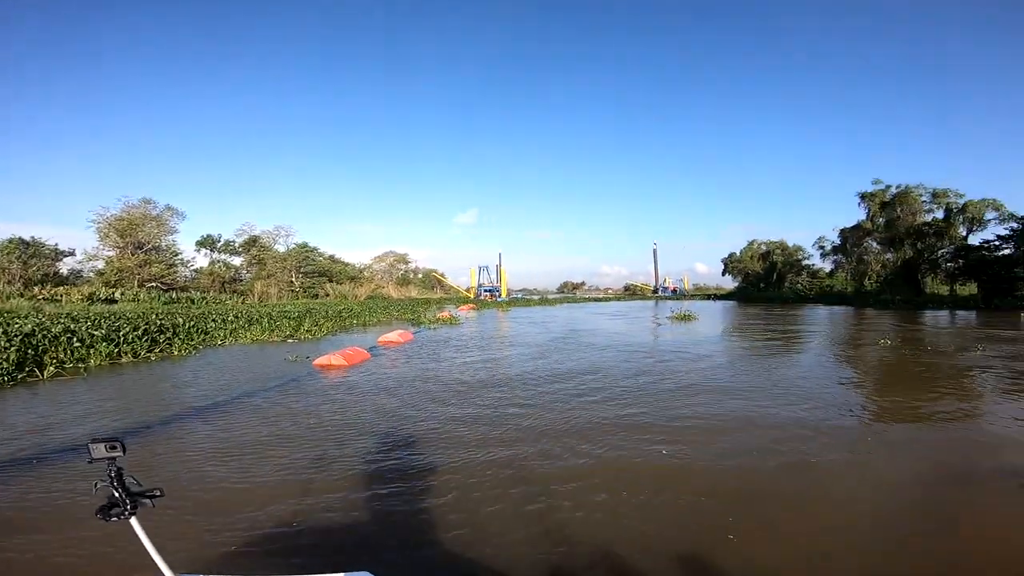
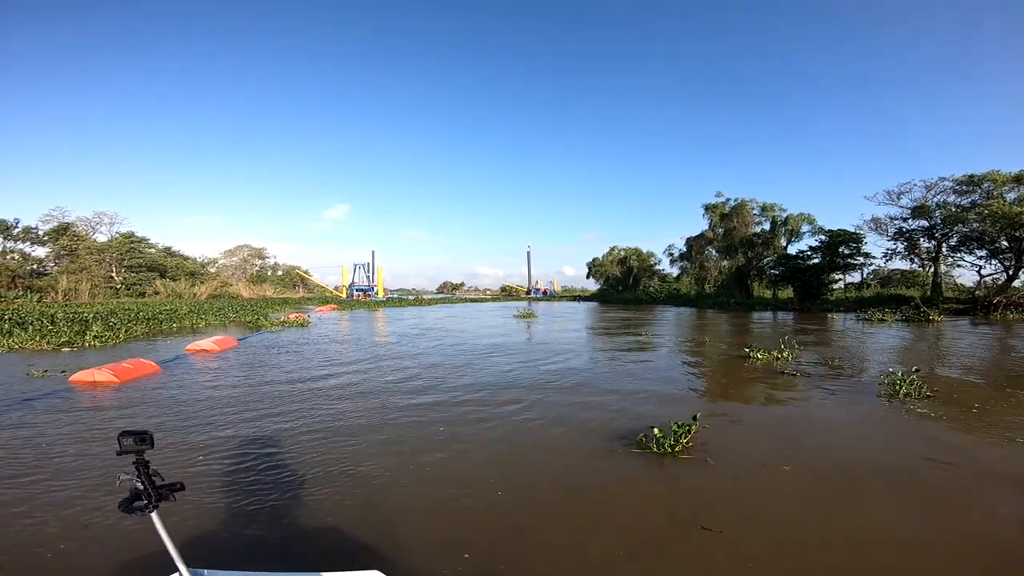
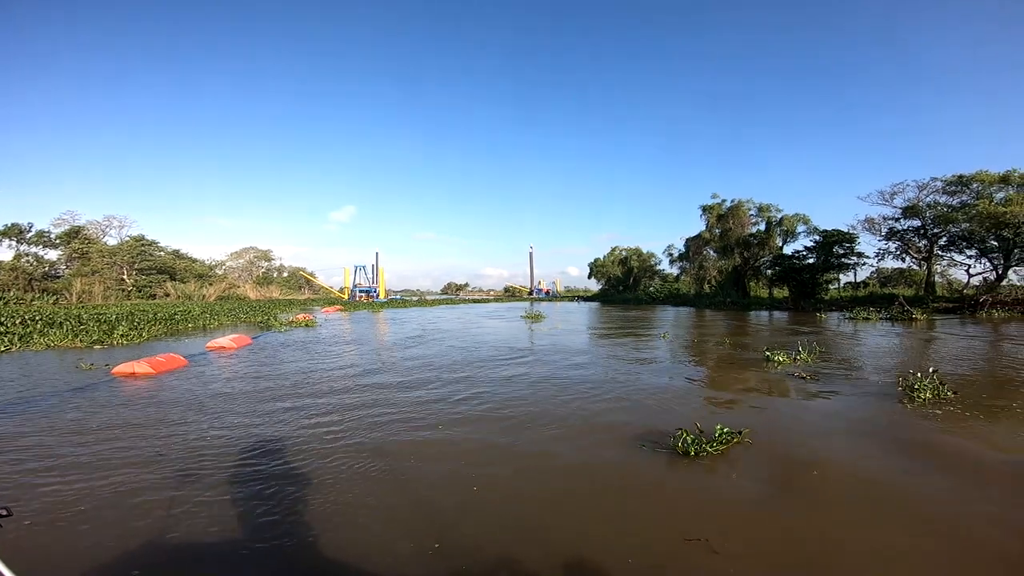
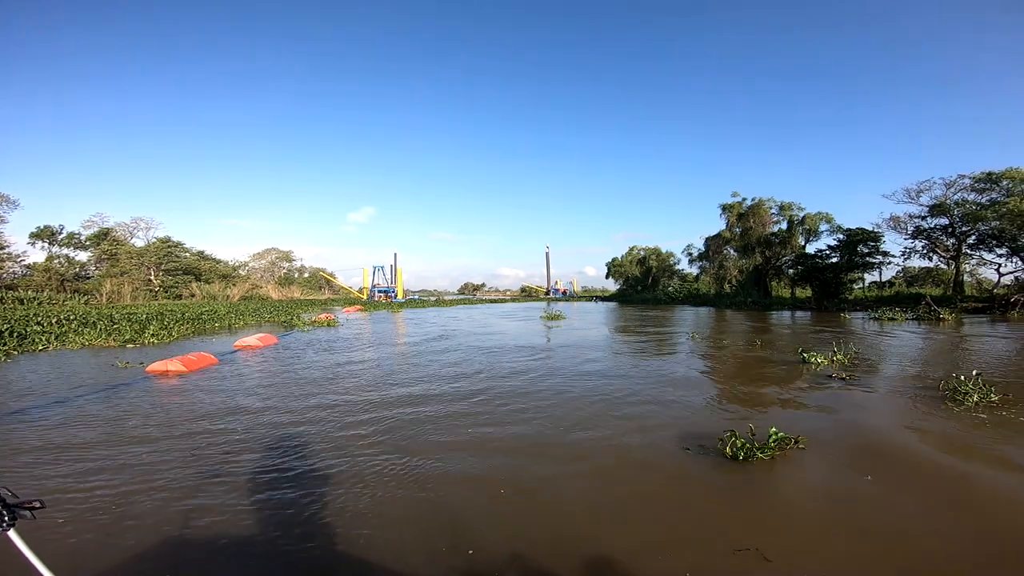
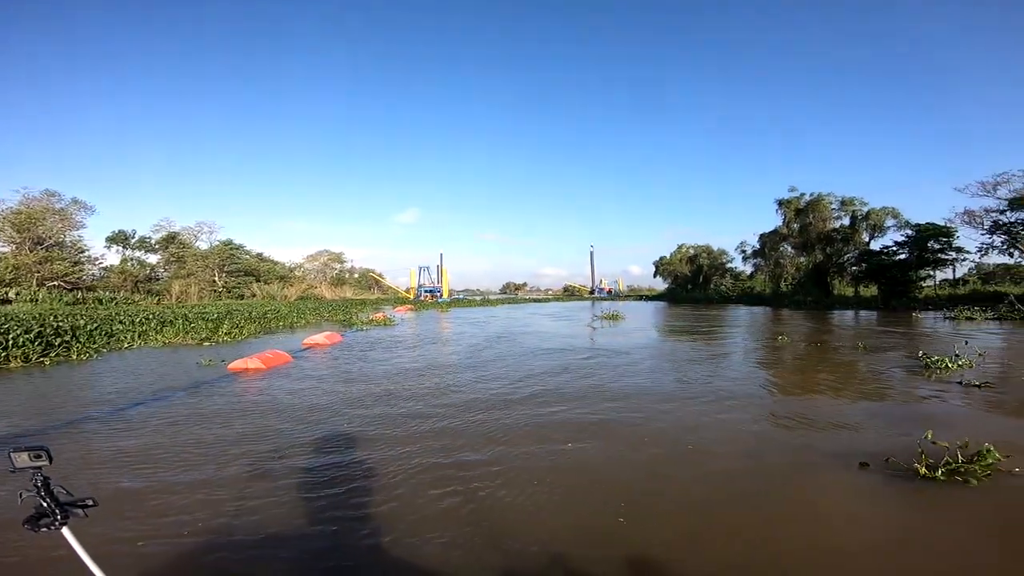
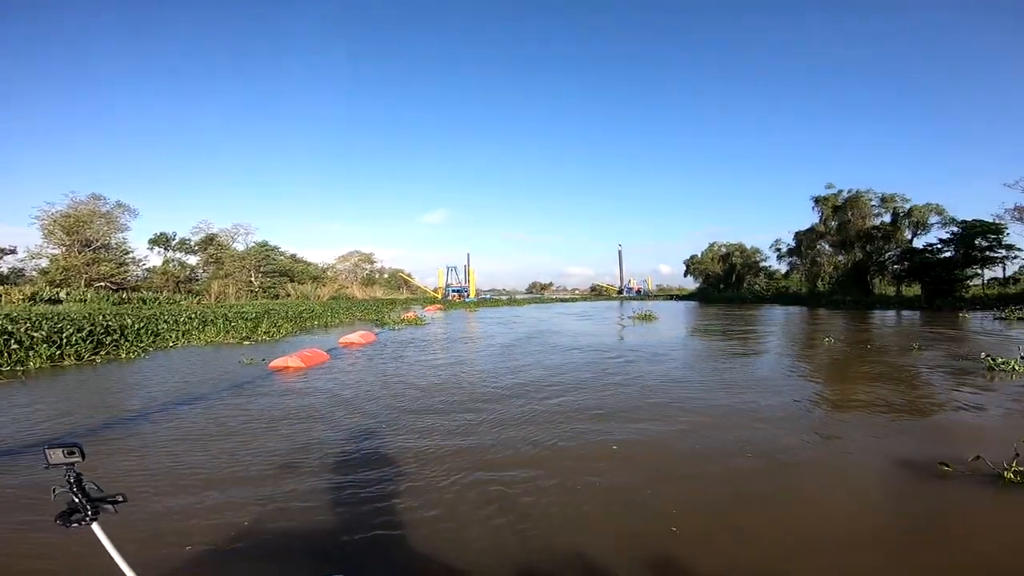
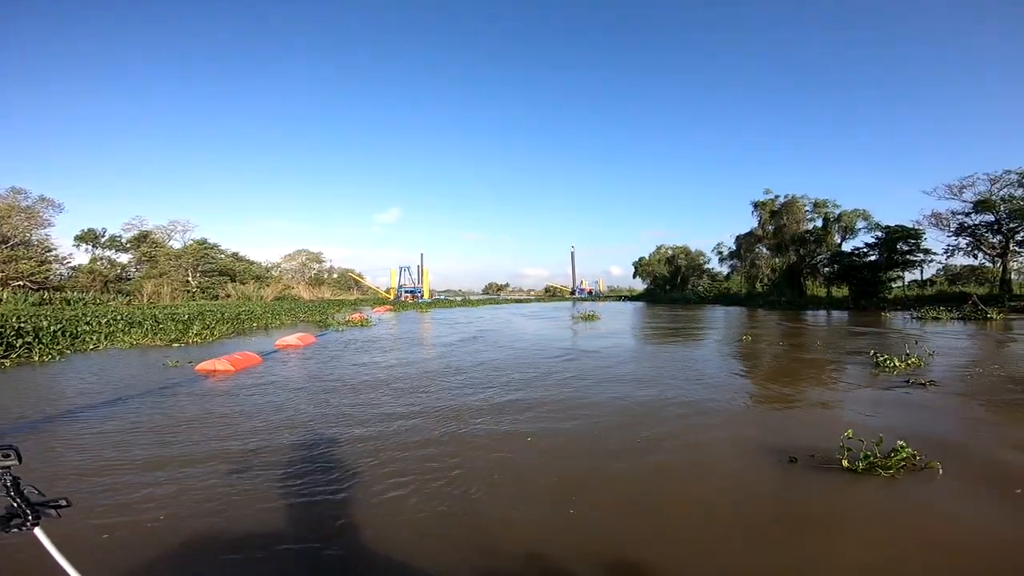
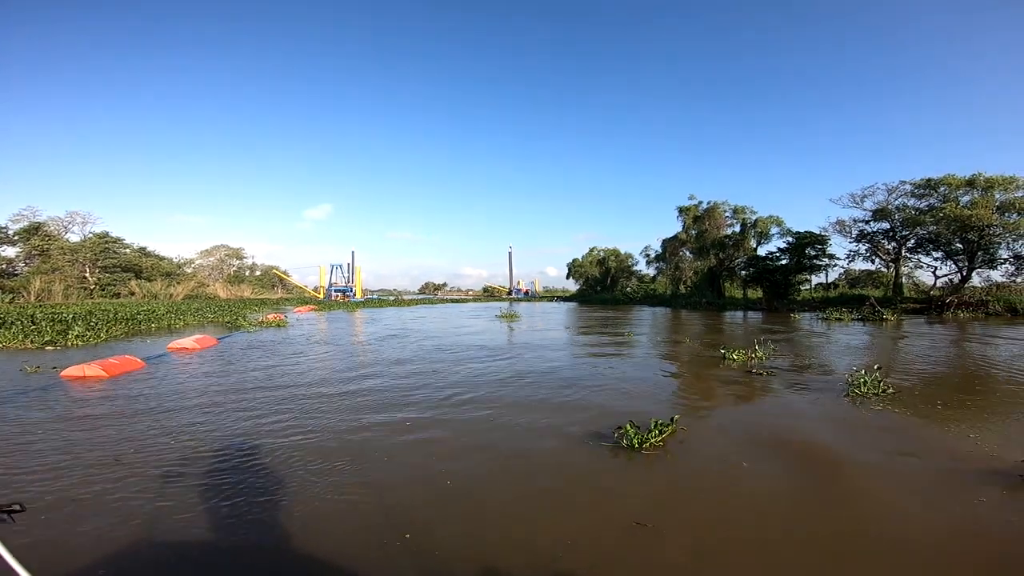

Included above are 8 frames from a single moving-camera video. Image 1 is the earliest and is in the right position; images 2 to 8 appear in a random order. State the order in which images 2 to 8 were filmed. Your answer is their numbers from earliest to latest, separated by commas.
6, 5, 7, 4, 3, 8, 2
